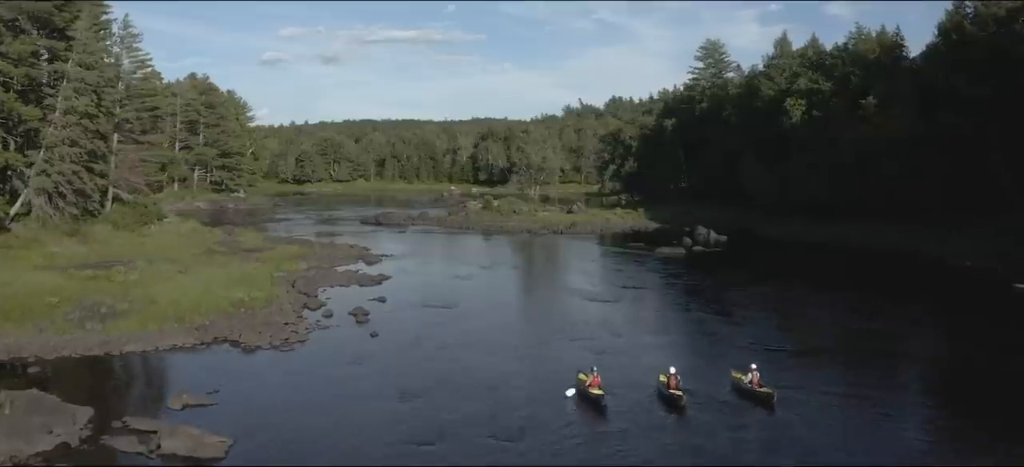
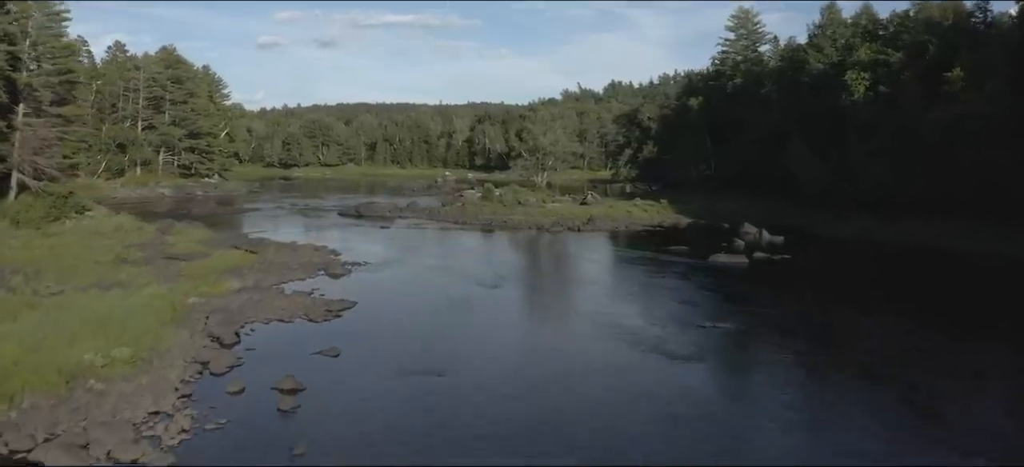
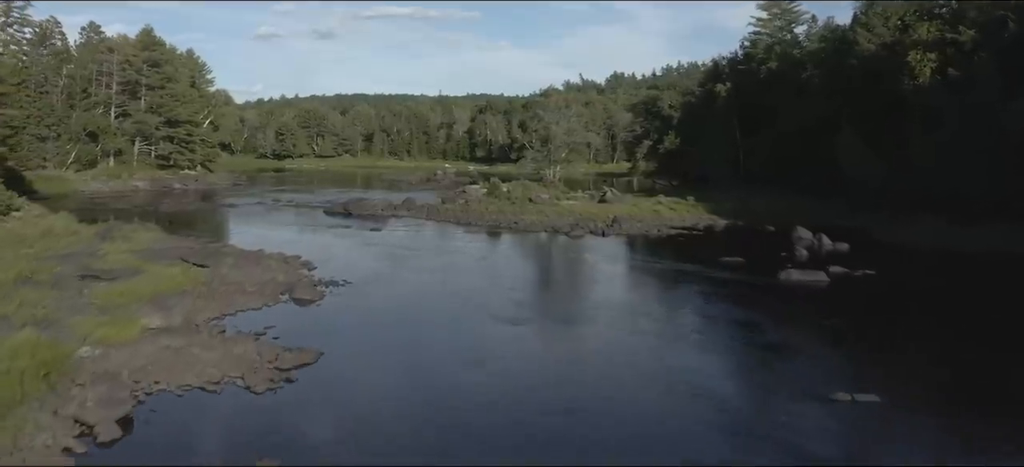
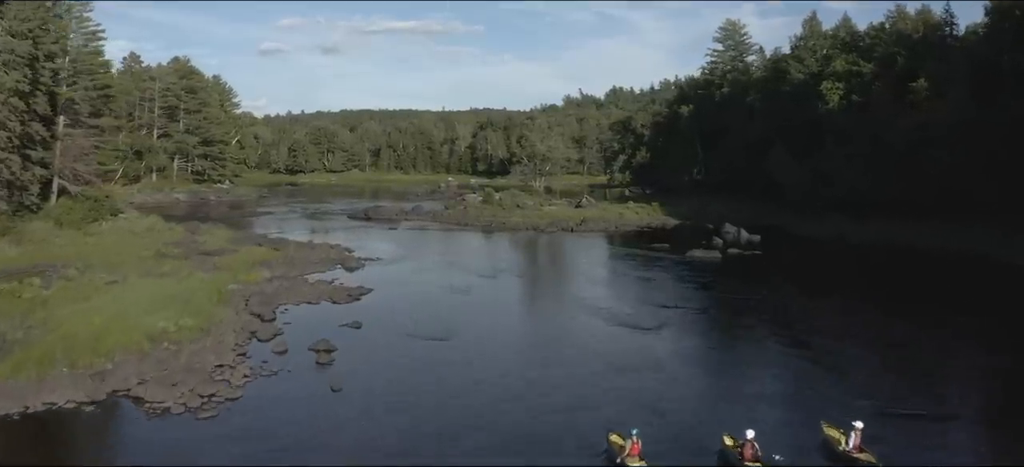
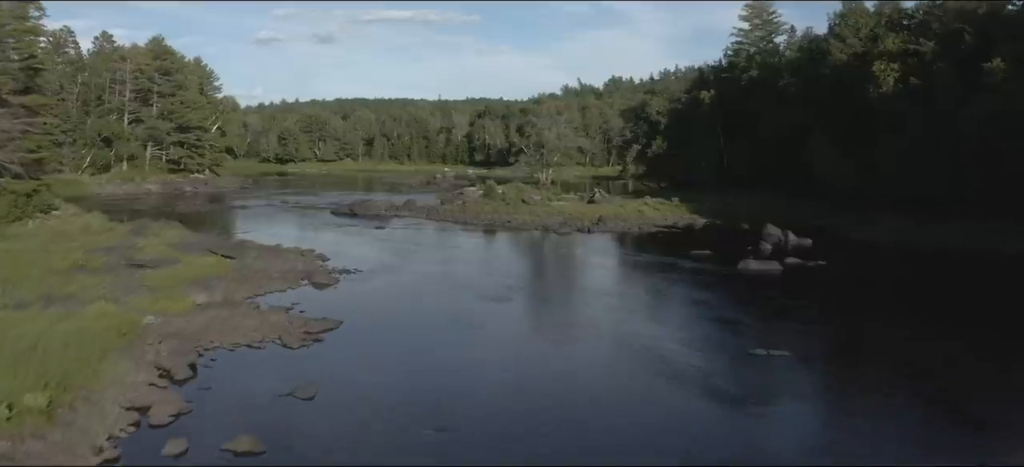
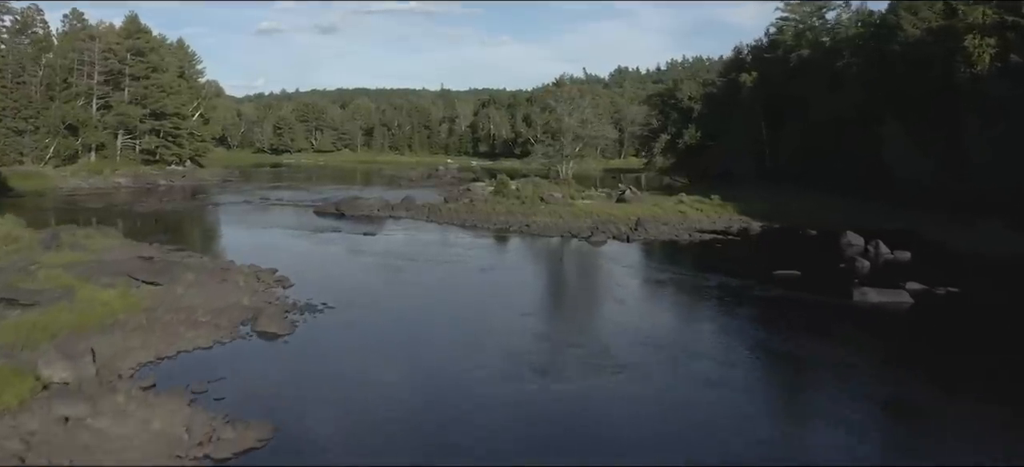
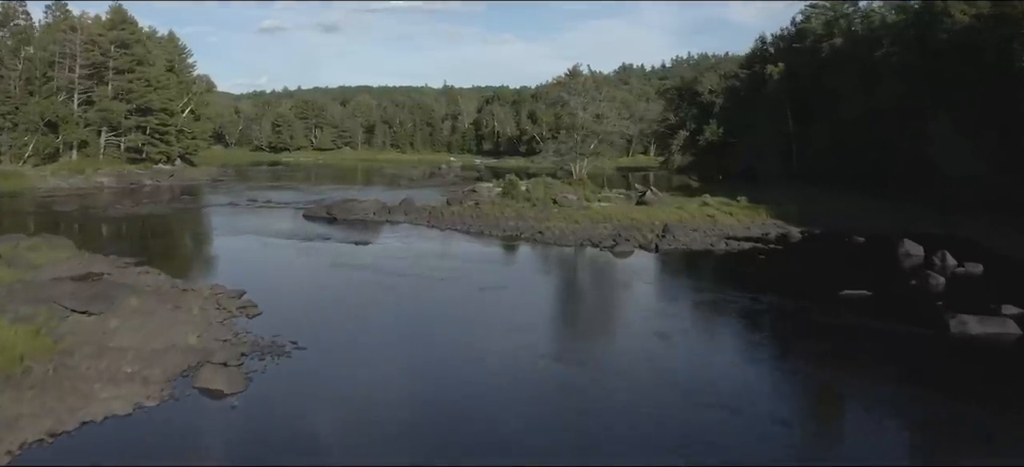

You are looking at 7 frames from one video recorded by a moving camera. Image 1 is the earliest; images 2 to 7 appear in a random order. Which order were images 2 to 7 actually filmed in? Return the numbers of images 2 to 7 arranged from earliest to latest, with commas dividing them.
4, 2, 5, 3, 6, 7
